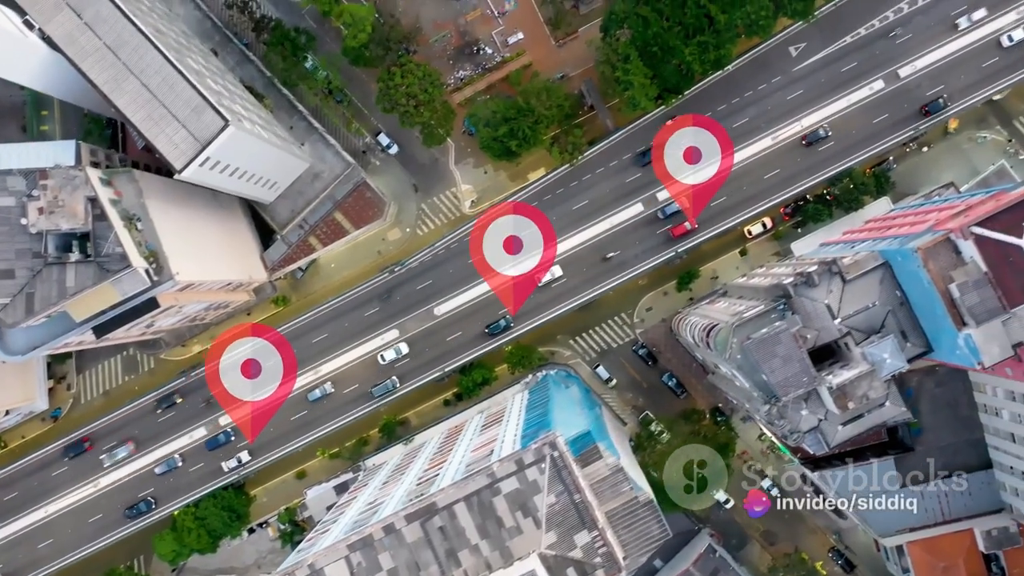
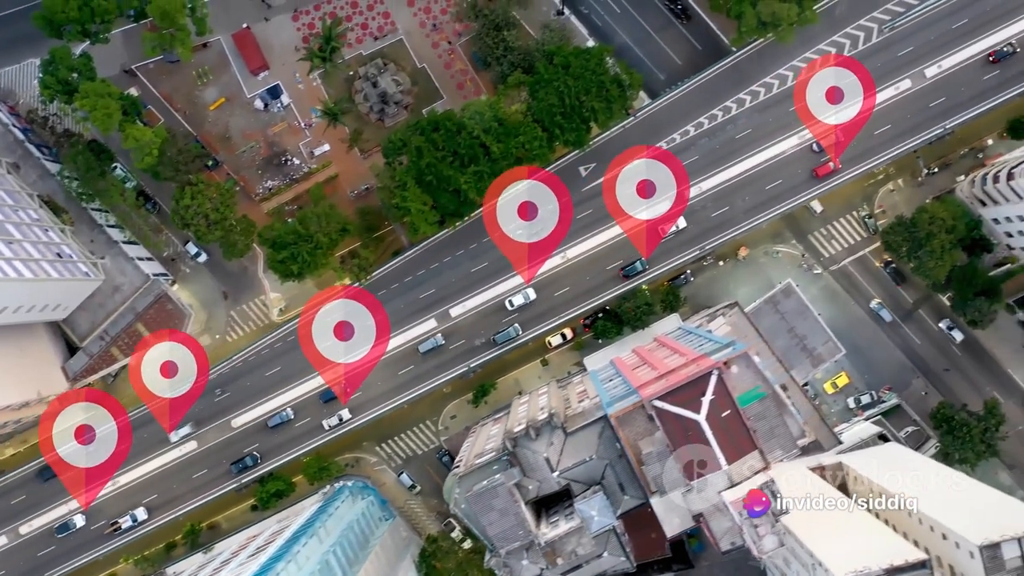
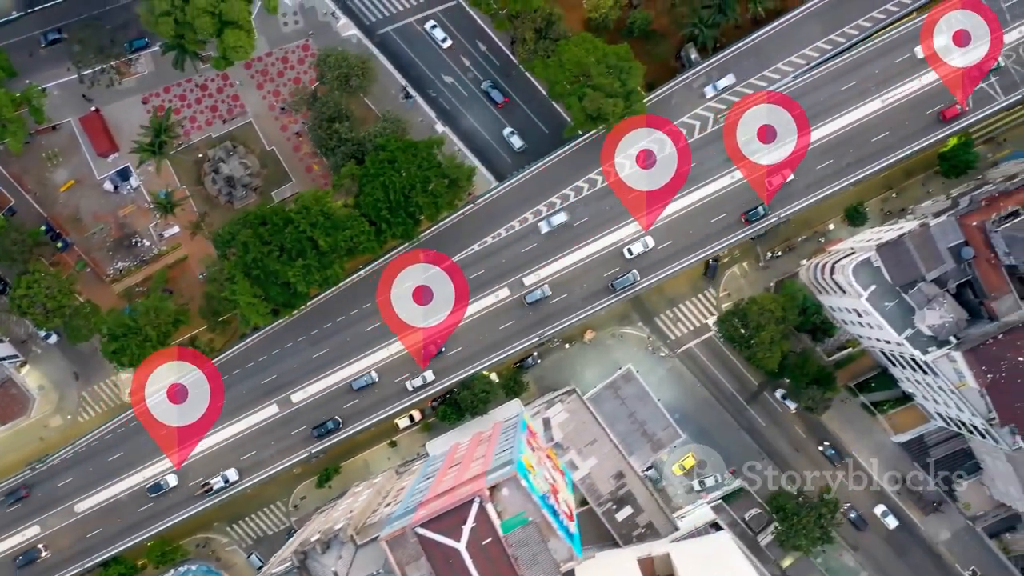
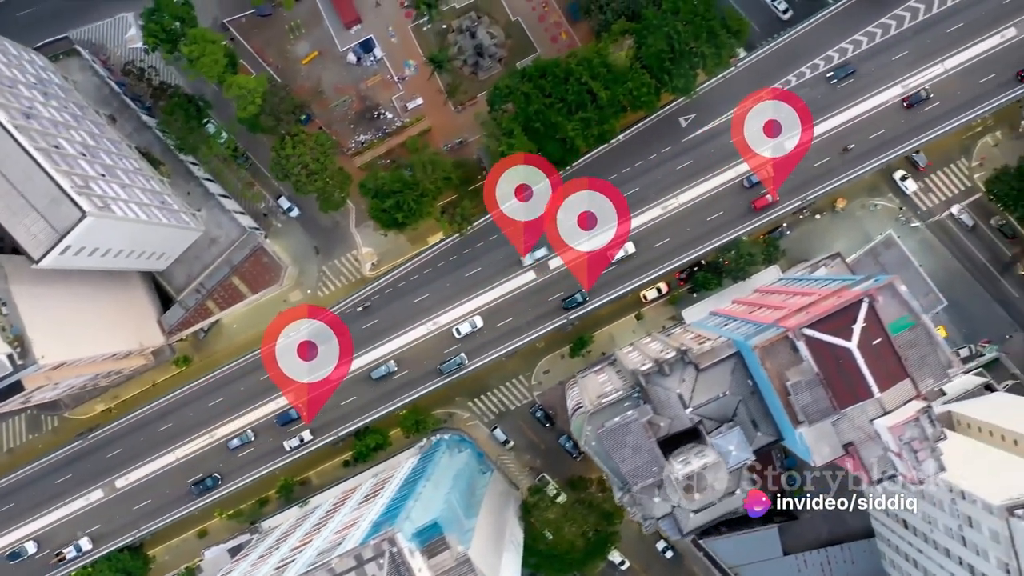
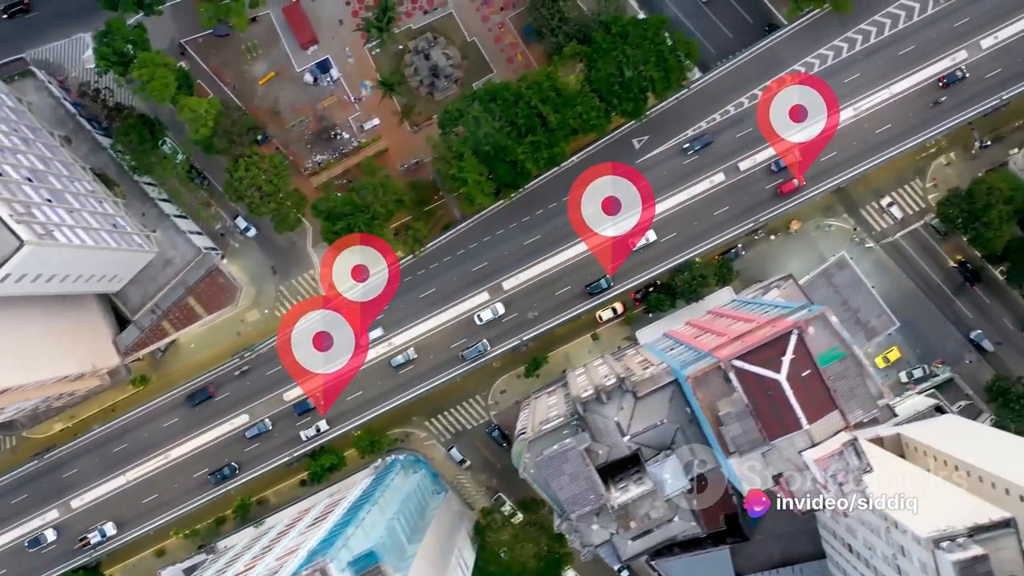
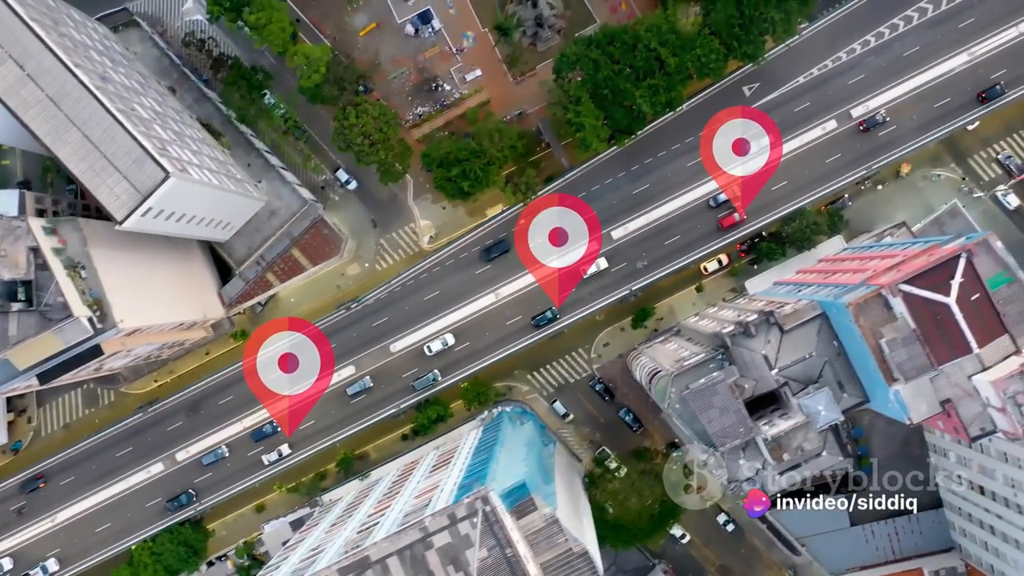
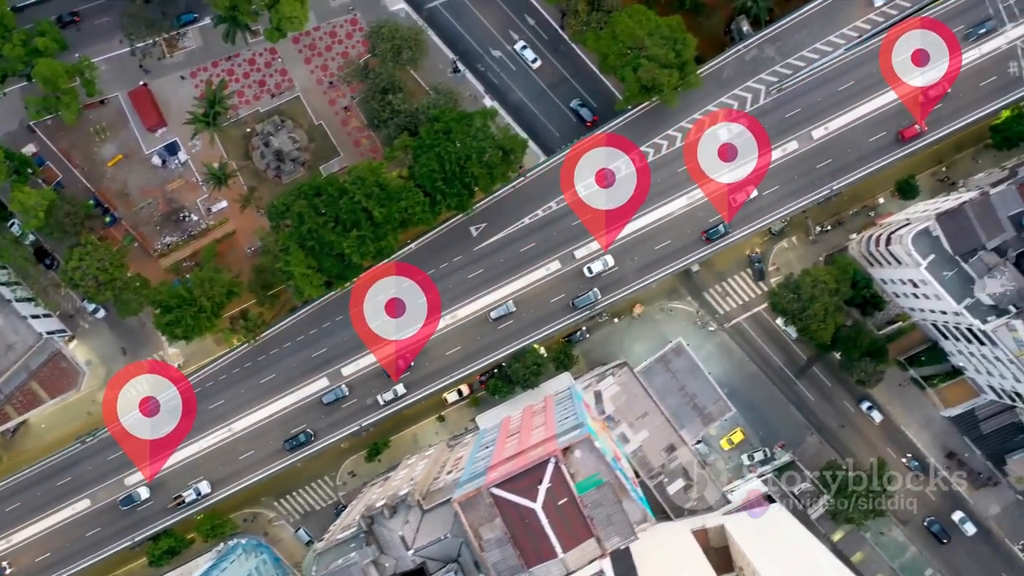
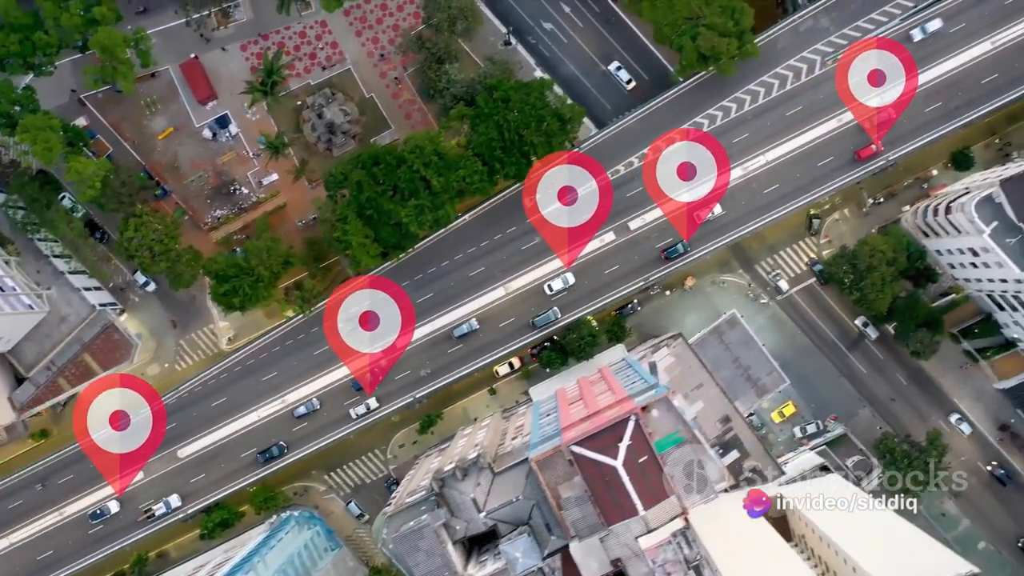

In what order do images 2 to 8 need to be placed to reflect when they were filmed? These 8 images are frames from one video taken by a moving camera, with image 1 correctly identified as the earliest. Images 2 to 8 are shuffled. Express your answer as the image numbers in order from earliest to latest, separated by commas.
6, 4, 5, 2, 8, 7, 3
